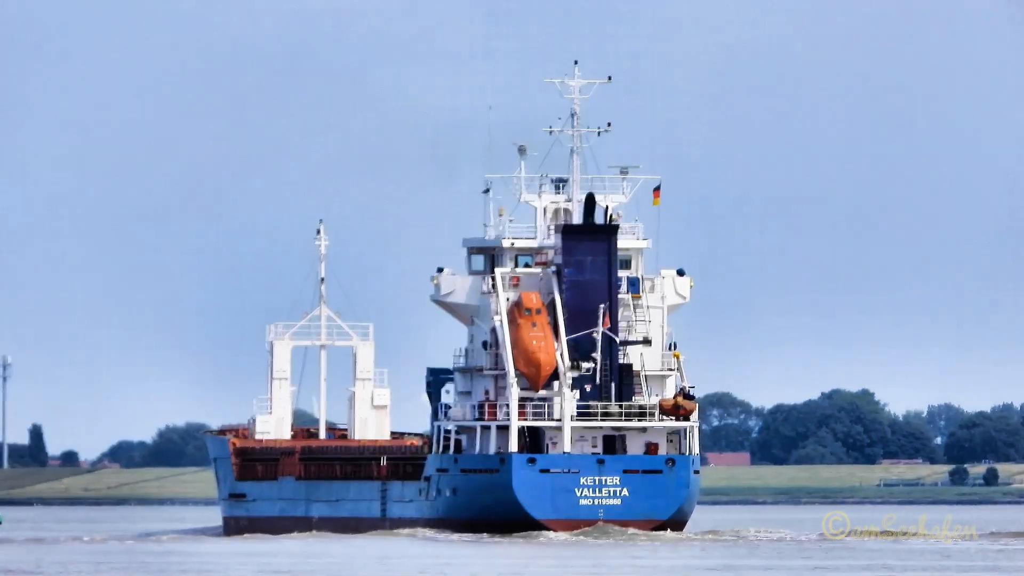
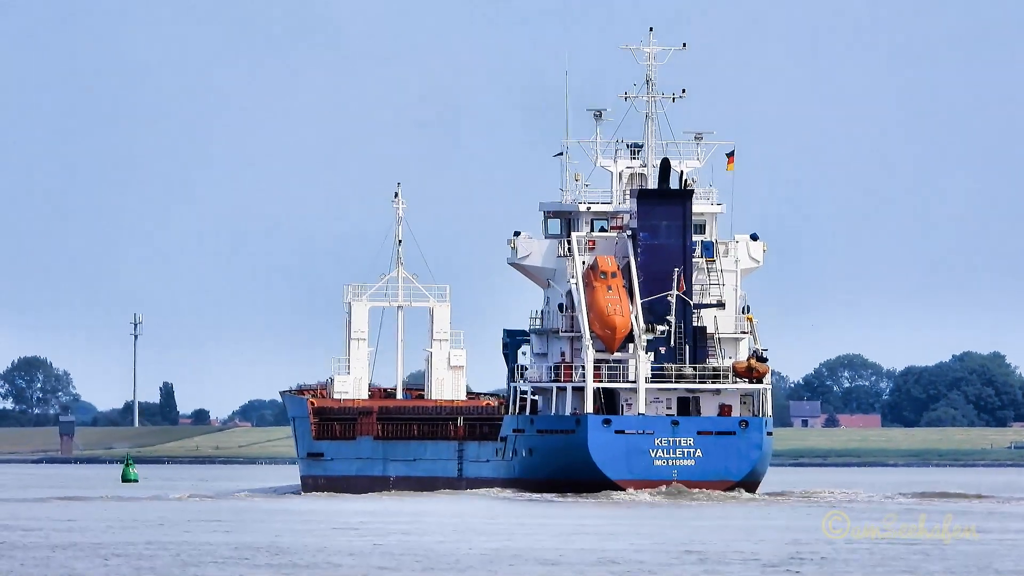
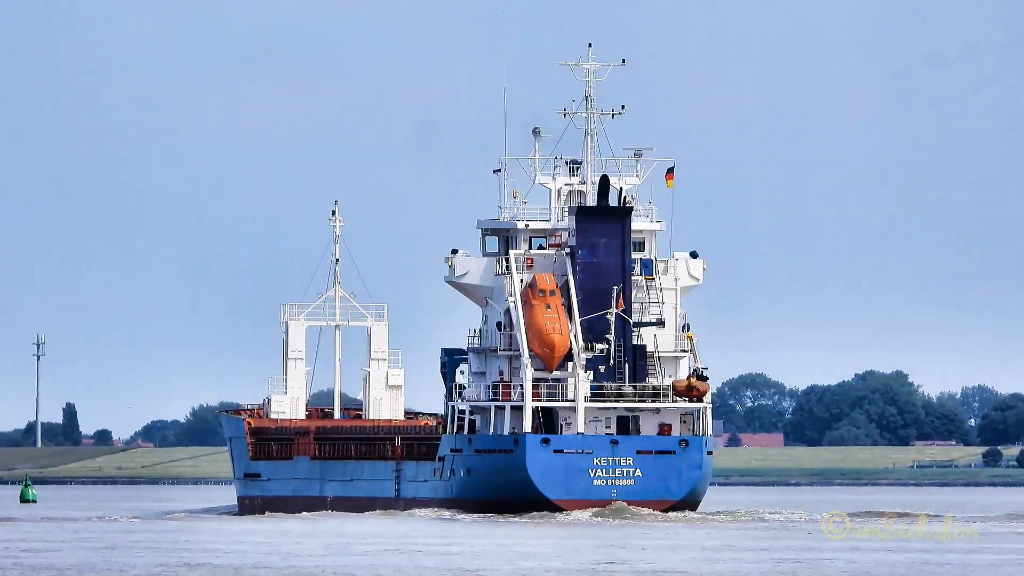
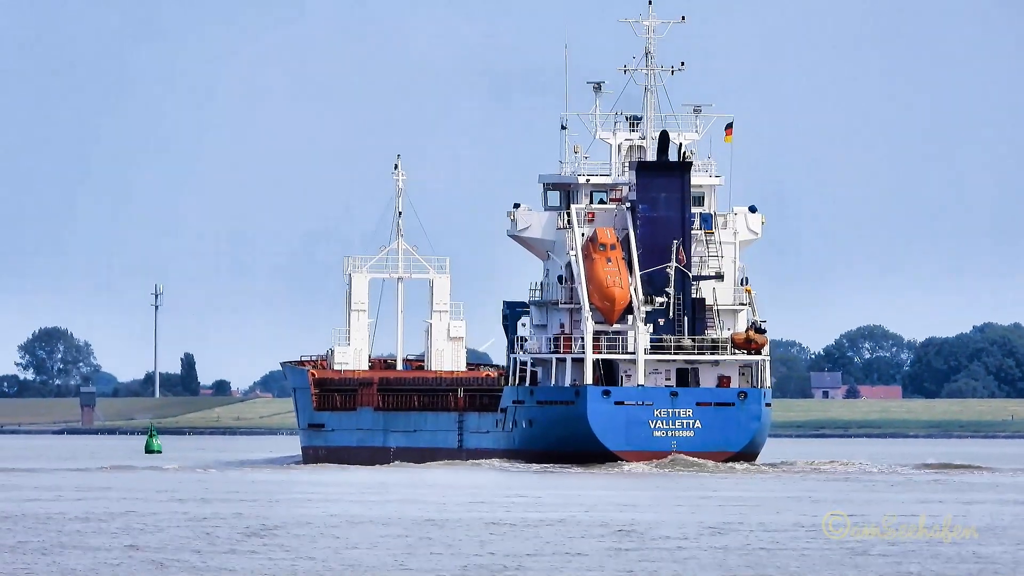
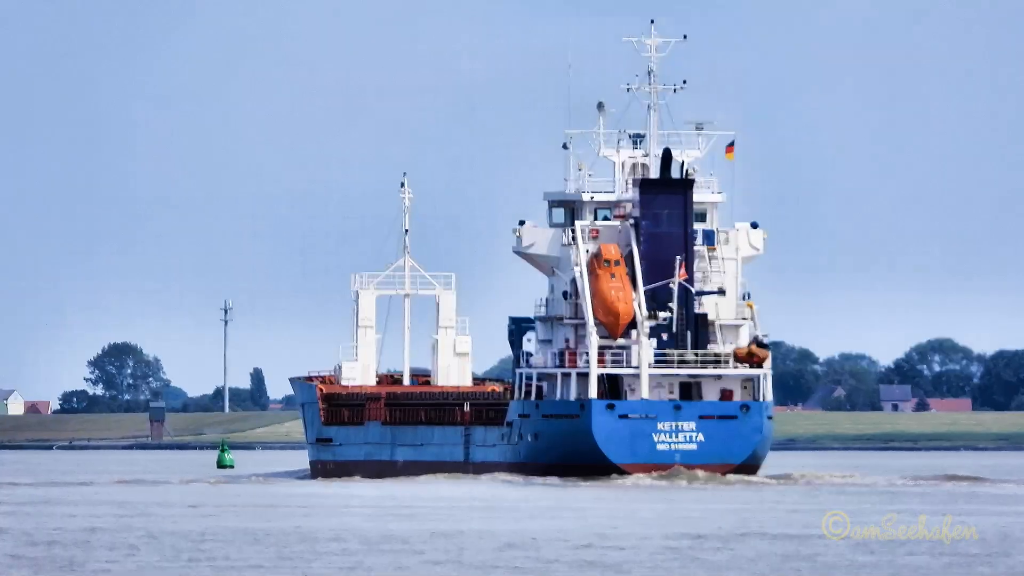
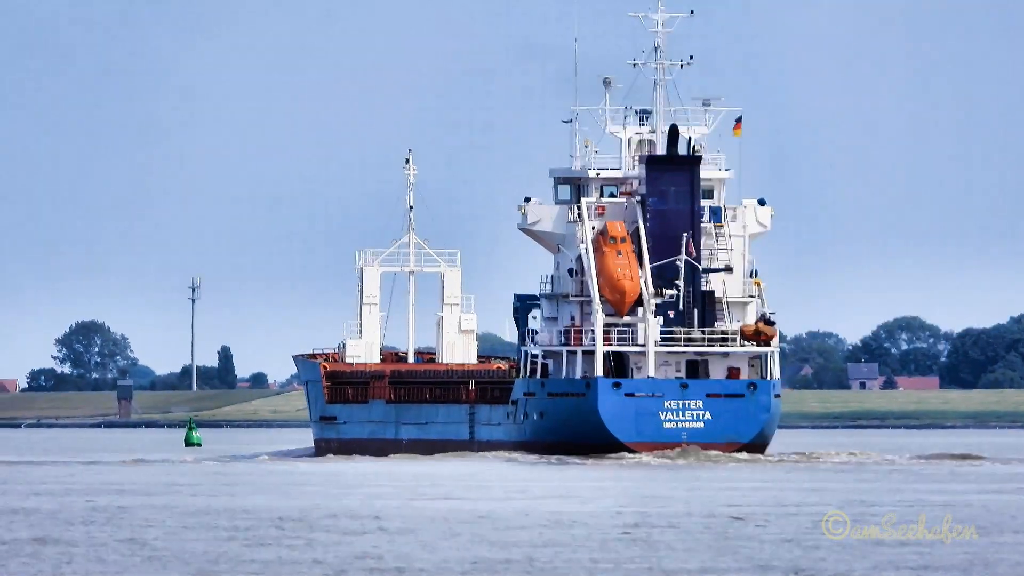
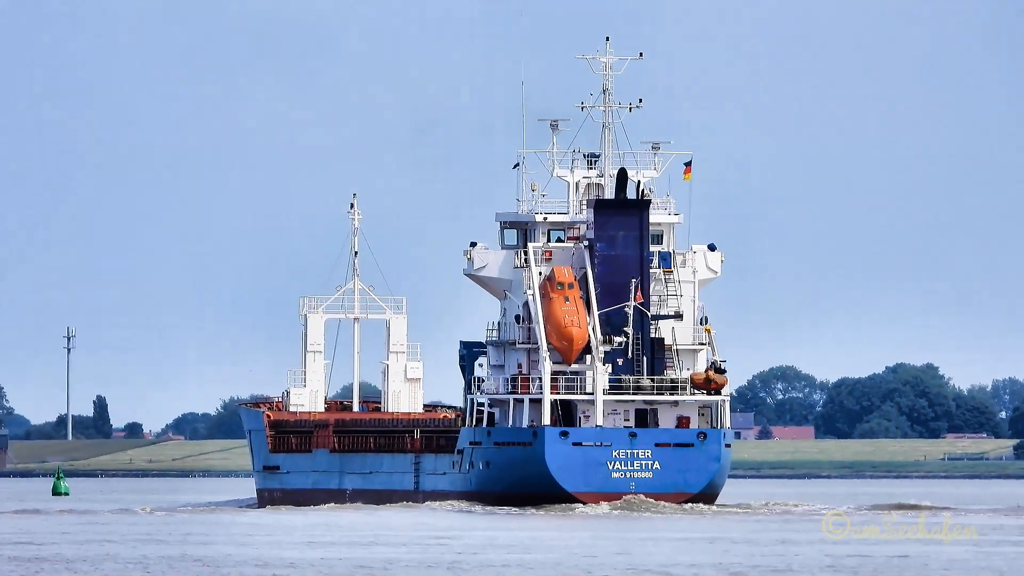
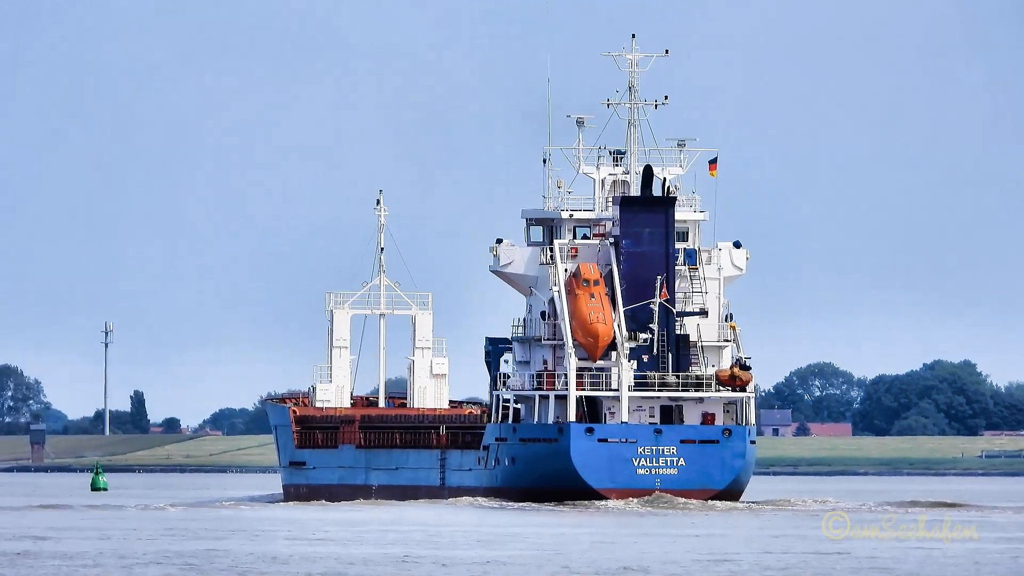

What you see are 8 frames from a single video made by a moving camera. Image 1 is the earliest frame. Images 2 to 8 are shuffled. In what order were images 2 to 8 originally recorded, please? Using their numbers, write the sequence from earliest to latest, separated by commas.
3, 7, 8, 2, 4, 6, 5
